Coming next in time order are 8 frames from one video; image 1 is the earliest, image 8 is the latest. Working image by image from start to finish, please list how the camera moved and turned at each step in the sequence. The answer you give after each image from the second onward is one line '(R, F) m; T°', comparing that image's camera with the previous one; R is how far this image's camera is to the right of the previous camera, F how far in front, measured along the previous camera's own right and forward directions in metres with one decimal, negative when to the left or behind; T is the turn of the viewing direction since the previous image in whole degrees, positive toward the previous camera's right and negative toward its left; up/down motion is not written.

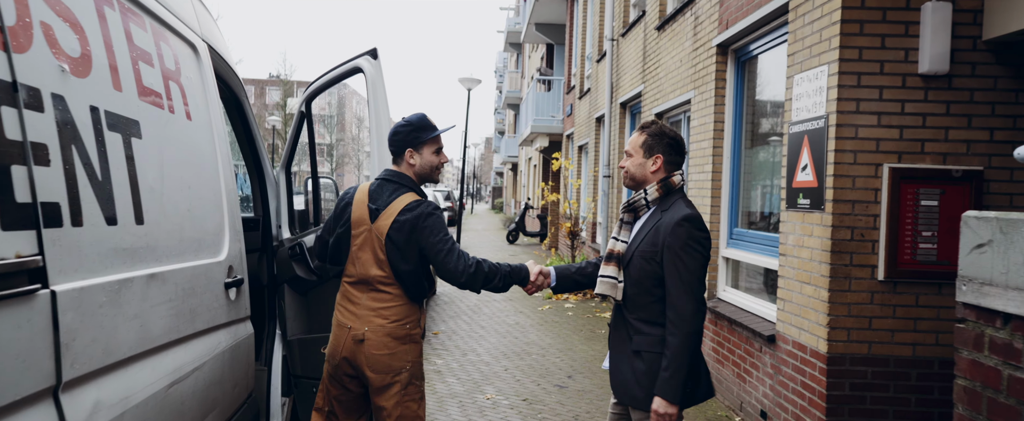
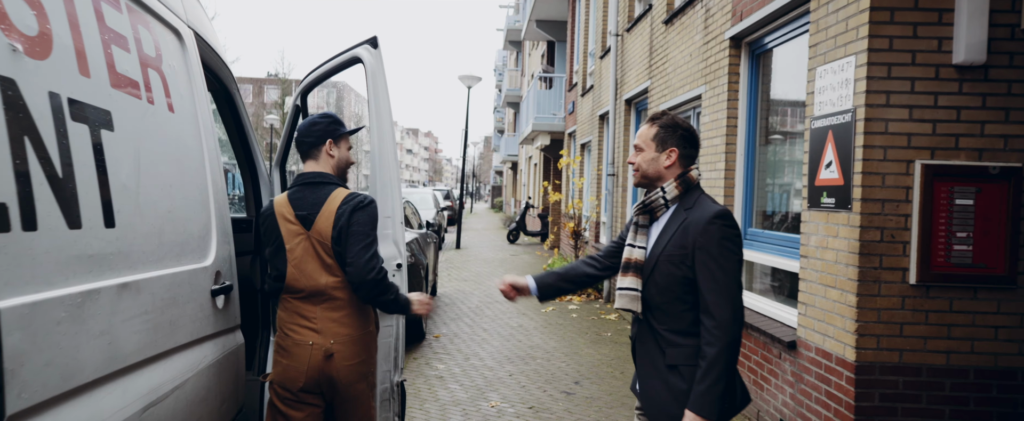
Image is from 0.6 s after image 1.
(-0.1, +0.2) m; 0°
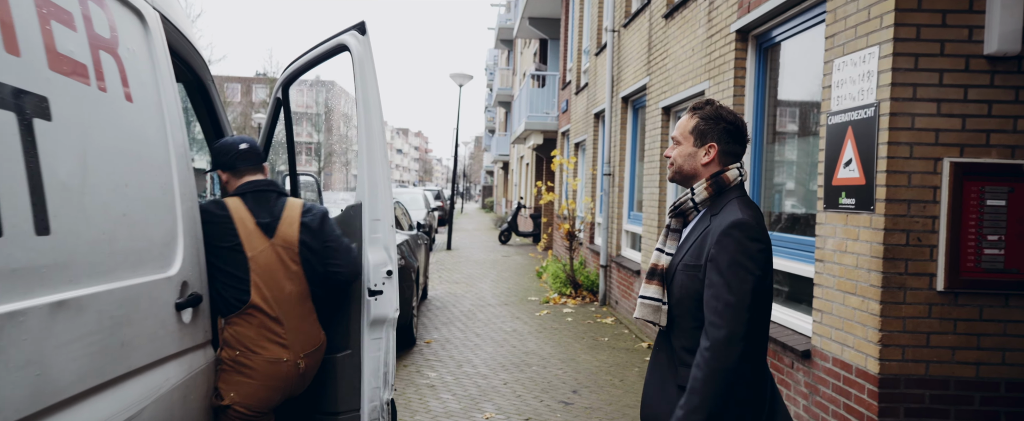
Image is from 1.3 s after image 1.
(0.0, +0.3) m; +1°
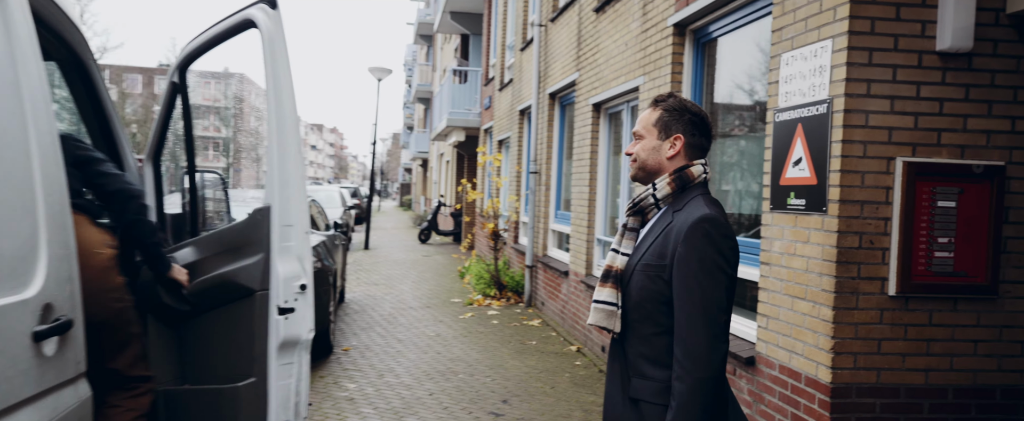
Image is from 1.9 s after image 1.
(-0.1, +0.4) m; +7°
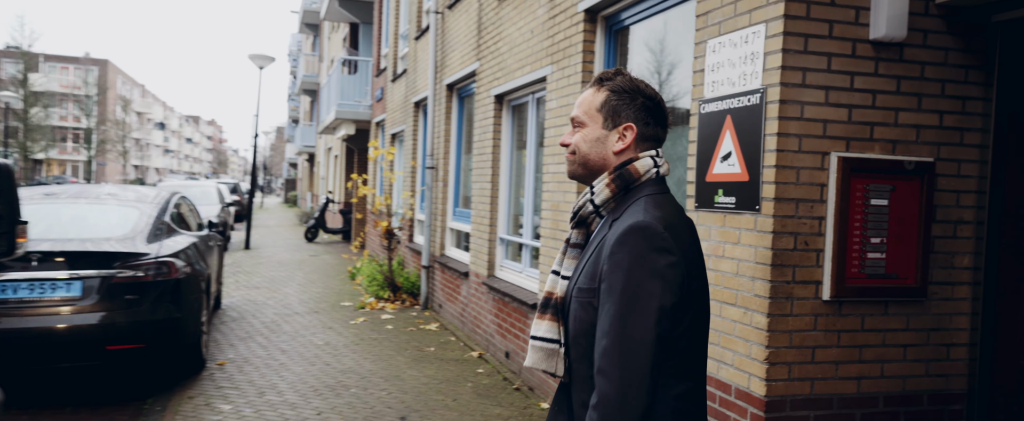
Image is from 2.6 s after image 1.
(-0.1, +0.5) m; +9°
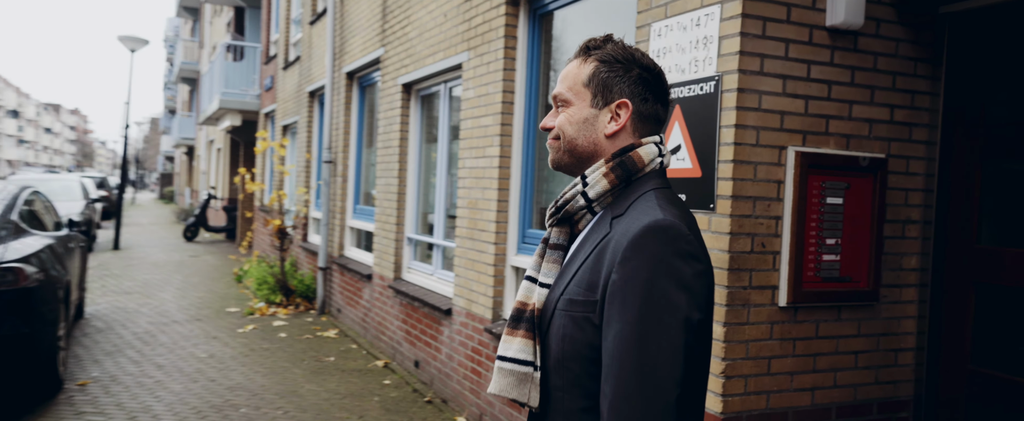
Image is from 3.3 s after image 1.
(-0.1, +0.4) m; +9°
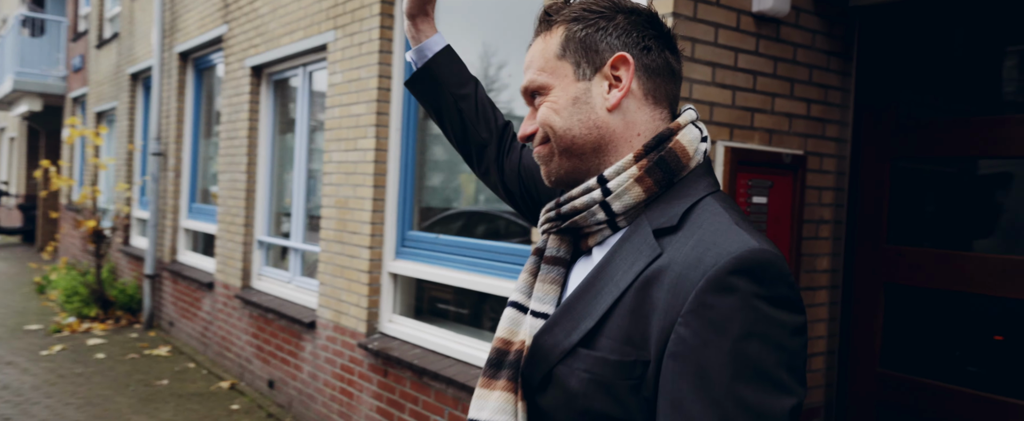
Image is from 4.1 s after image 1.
(-0.2, +0.5) m; +13°
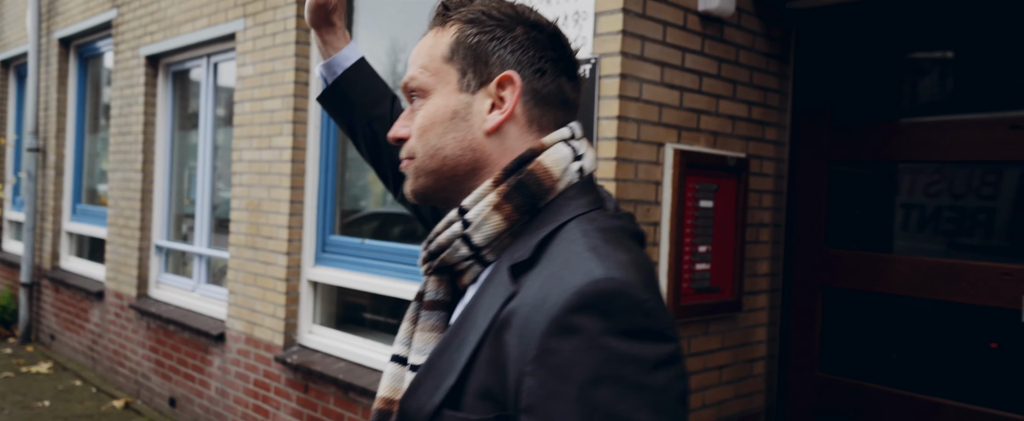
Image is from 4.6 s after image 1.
(-0.1, +0.2) m; +8°
